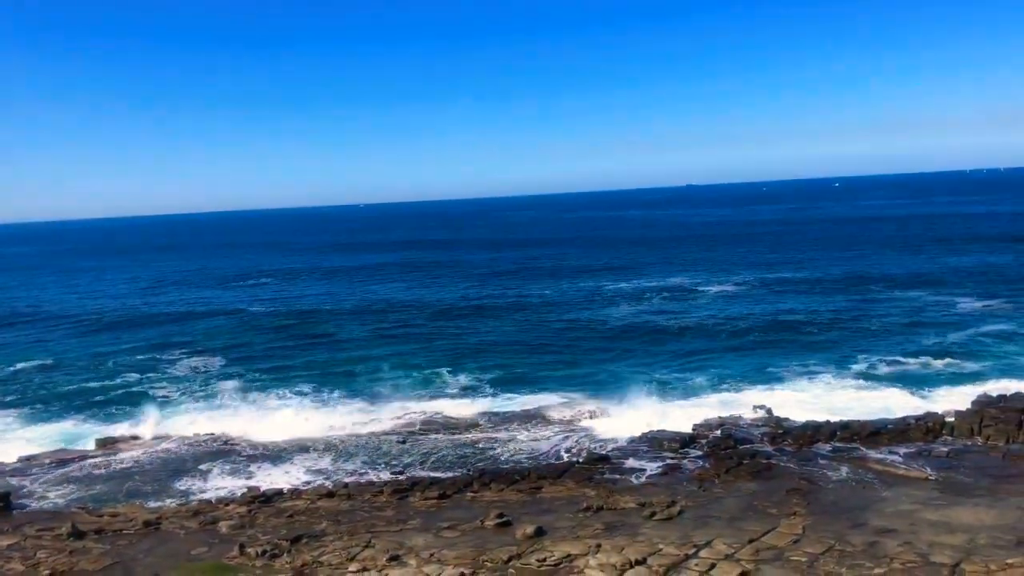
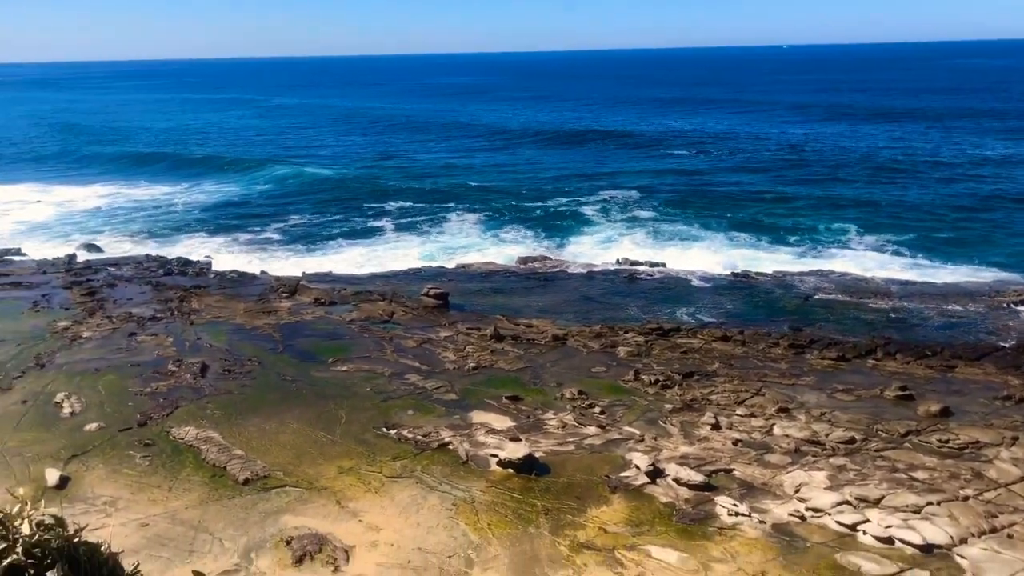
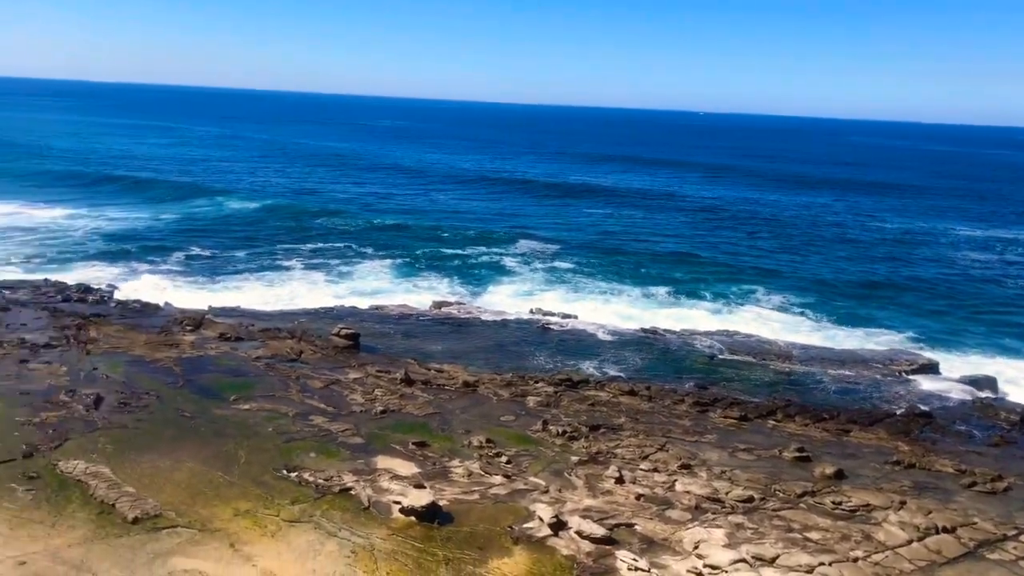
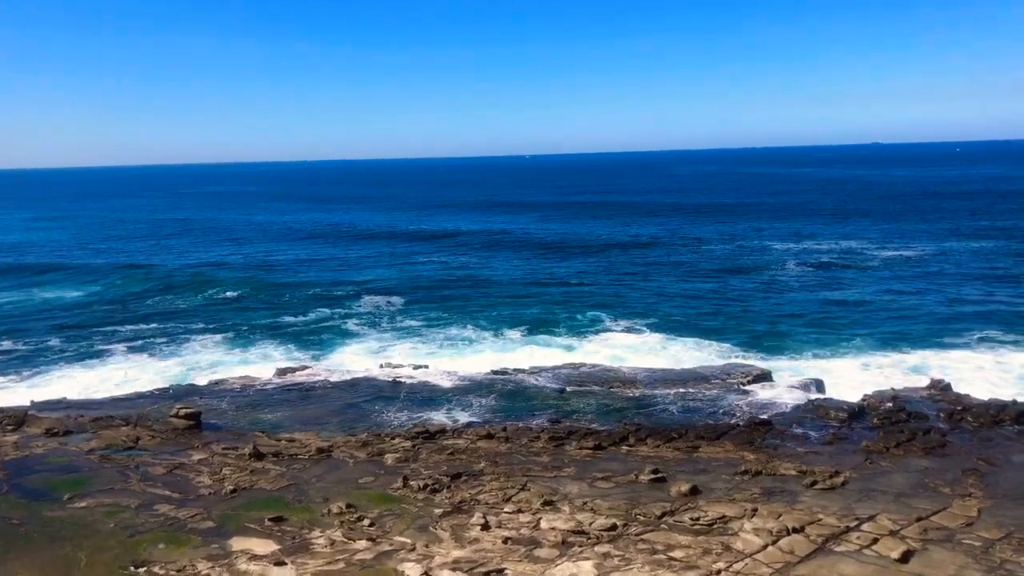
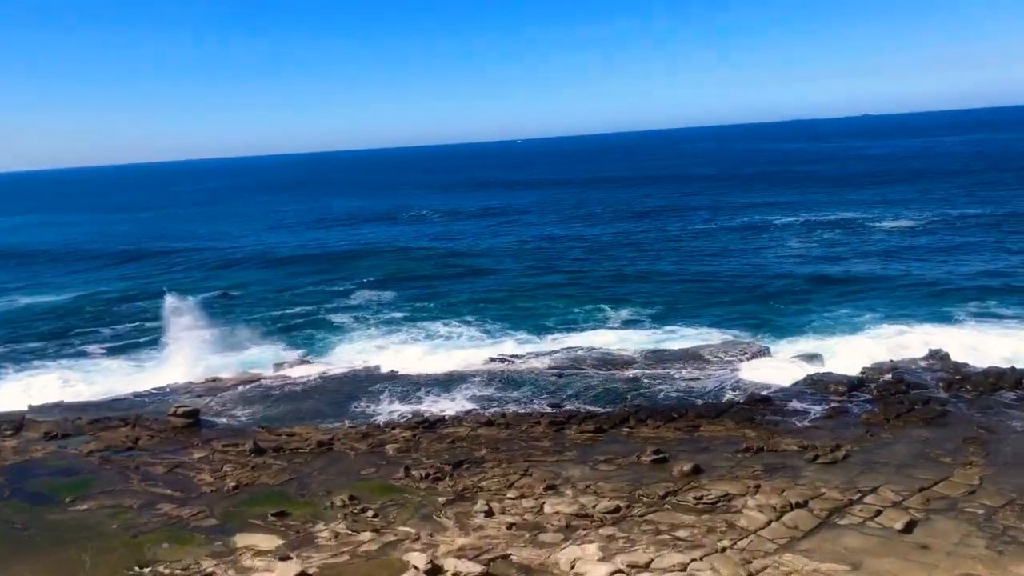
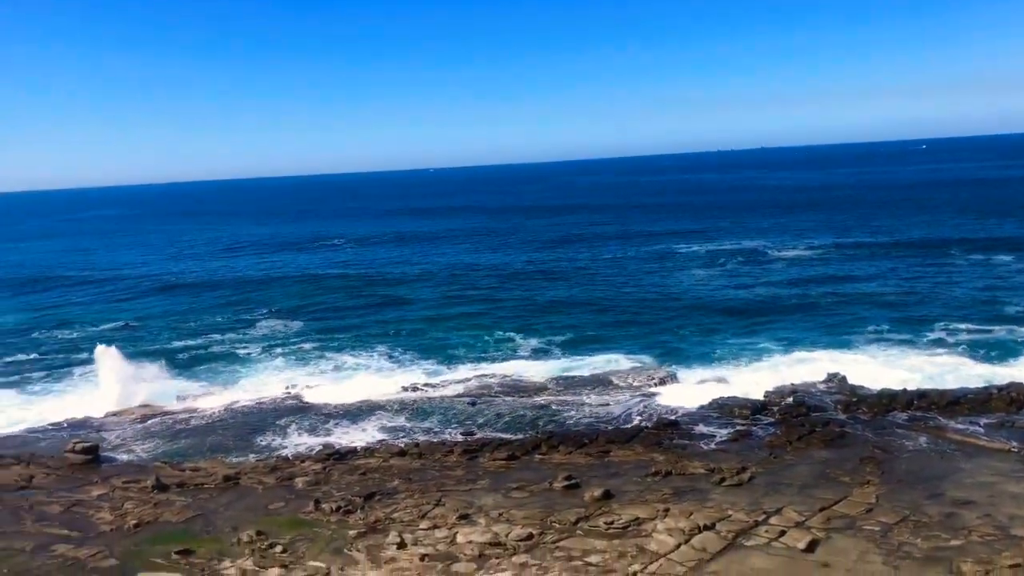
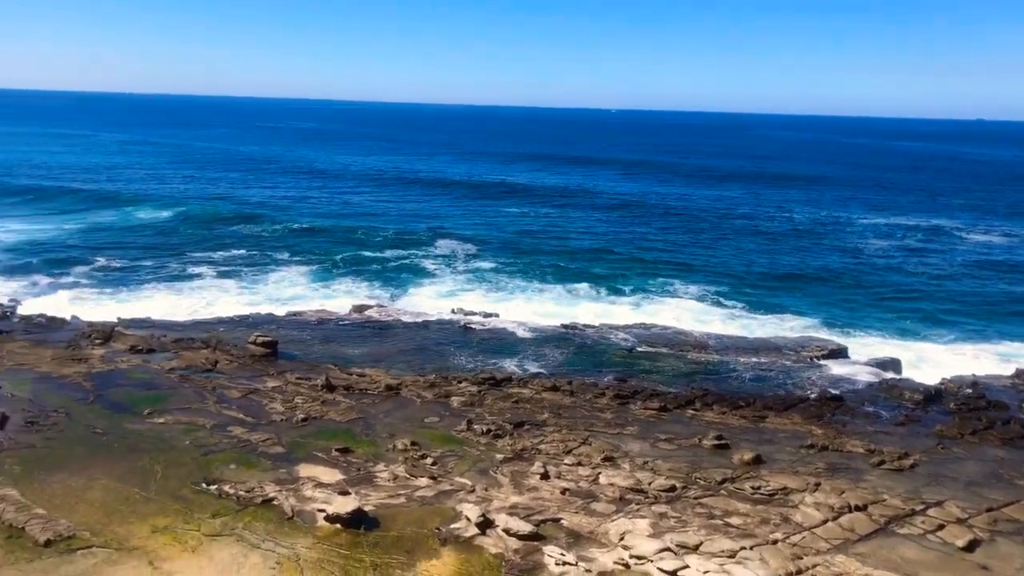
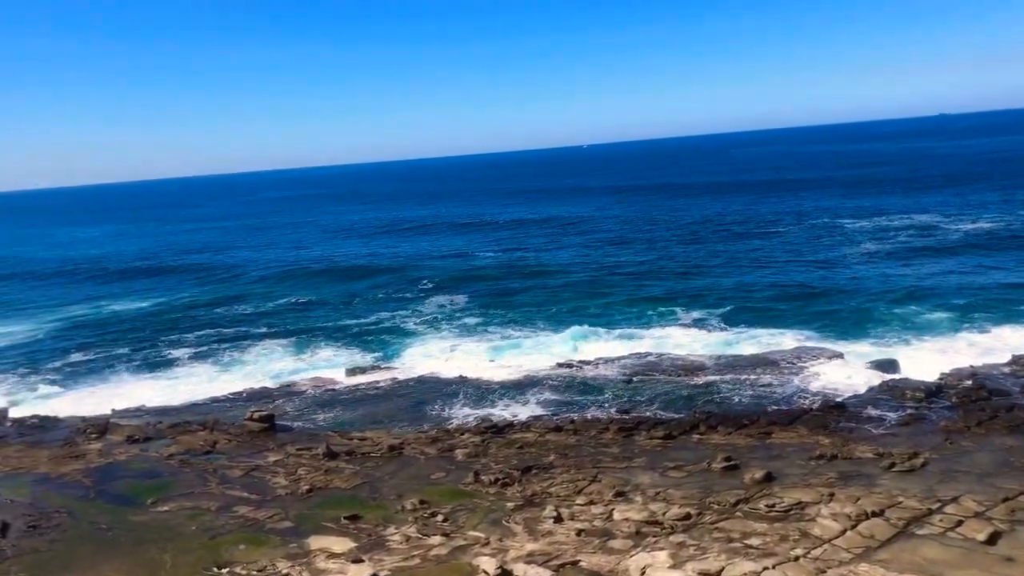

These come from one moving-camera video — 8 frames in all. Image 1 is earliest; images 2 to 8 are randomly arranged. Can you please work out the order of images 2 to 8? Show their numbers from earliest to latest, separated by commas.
6, 5, 8, 4, 7, 3, 2
